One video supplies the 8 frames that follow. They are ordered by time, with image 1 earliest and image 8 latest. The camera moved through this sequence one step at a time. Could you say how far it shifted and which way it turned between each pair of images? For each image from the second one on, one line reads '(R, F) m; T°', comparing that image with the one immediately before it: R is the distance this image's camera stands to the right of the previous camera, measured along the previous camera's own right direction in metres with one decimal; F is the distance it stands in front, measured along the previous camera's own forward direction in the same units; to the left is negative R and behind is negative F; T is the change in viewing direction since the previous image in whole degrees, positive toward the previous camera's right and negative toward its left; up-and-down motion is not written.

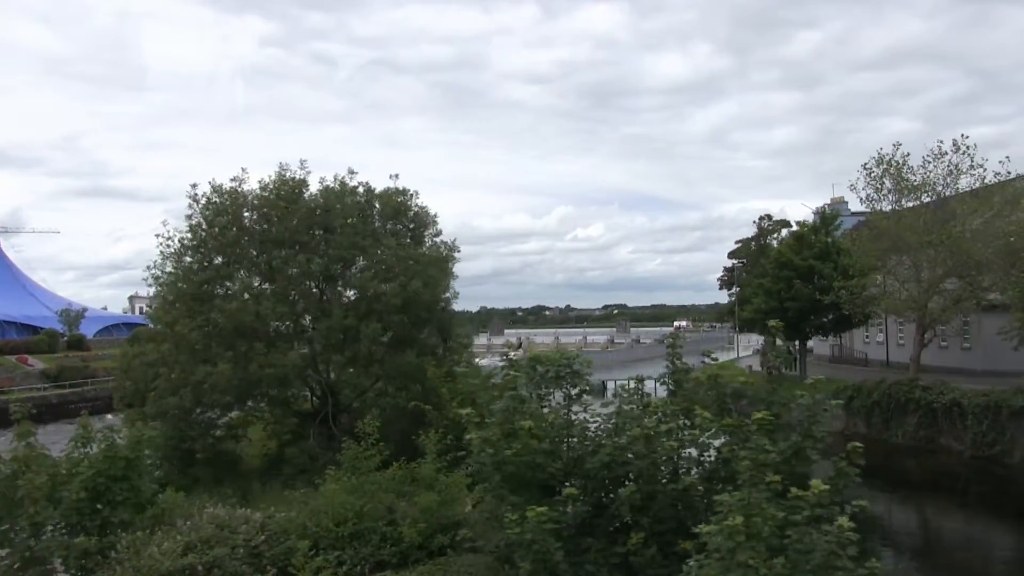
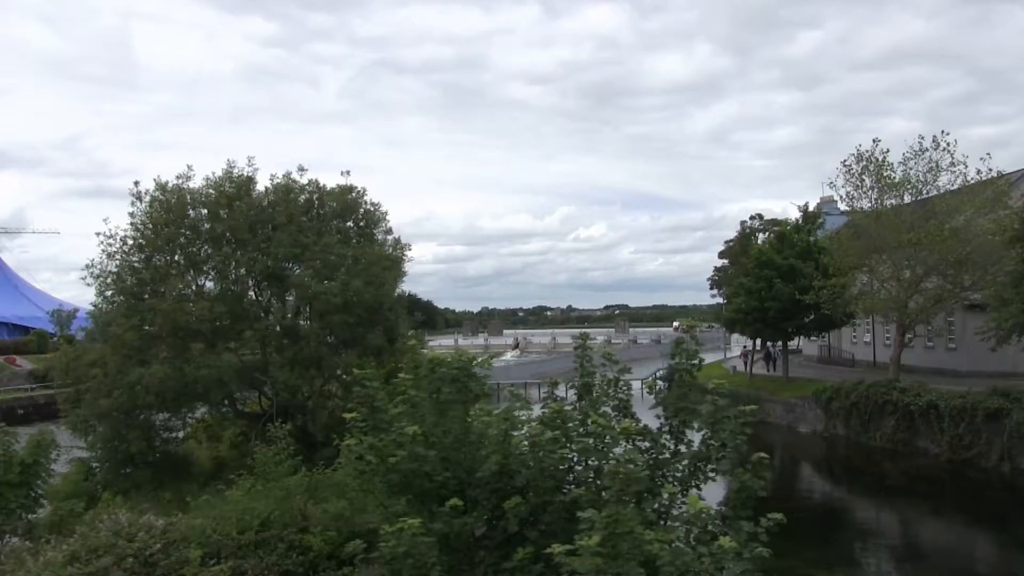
(+1.1, +0.5) m; 0°
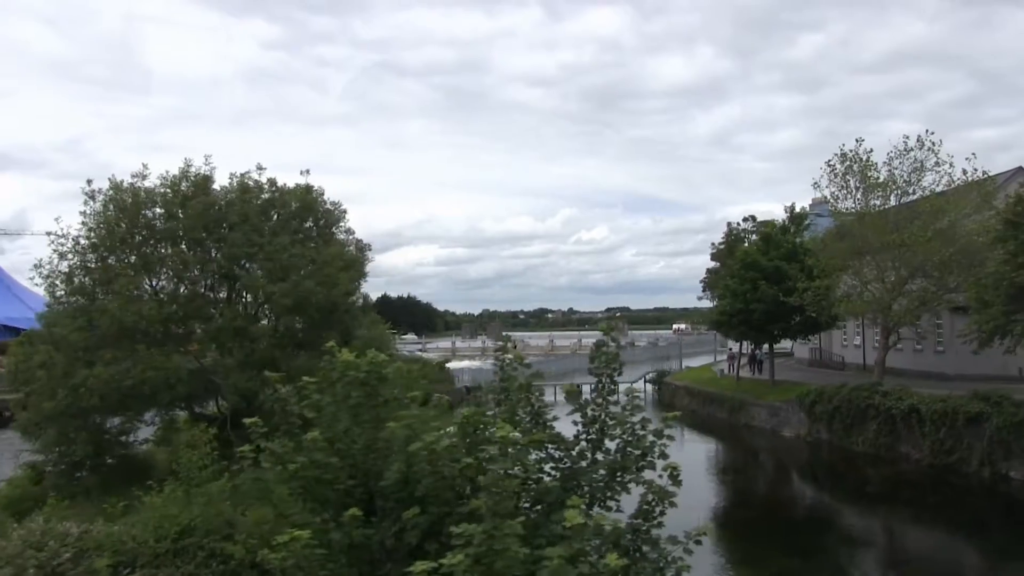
(+0.9, +0.4) m; 0°
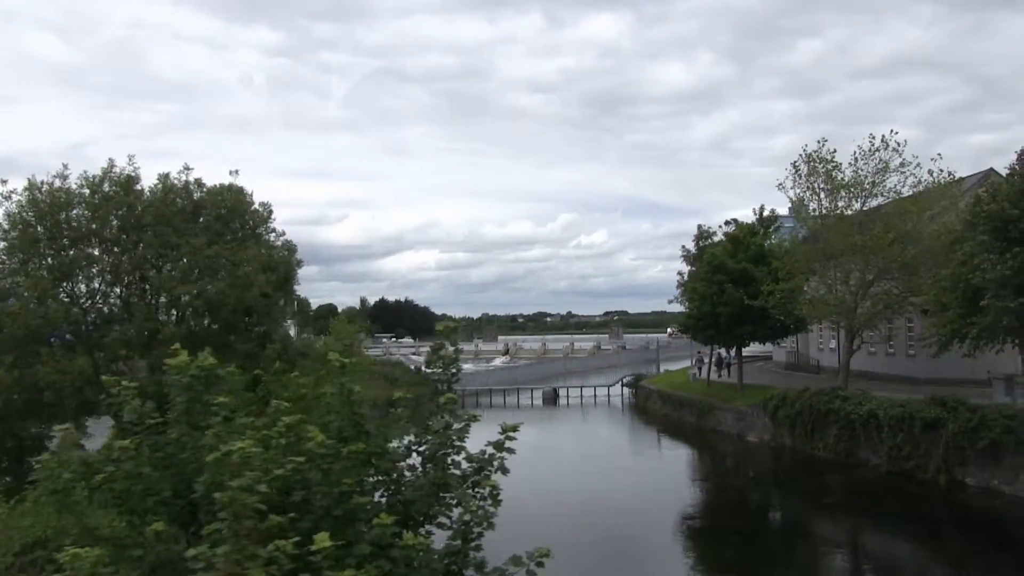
(+1.5, +0.5) m; 0°
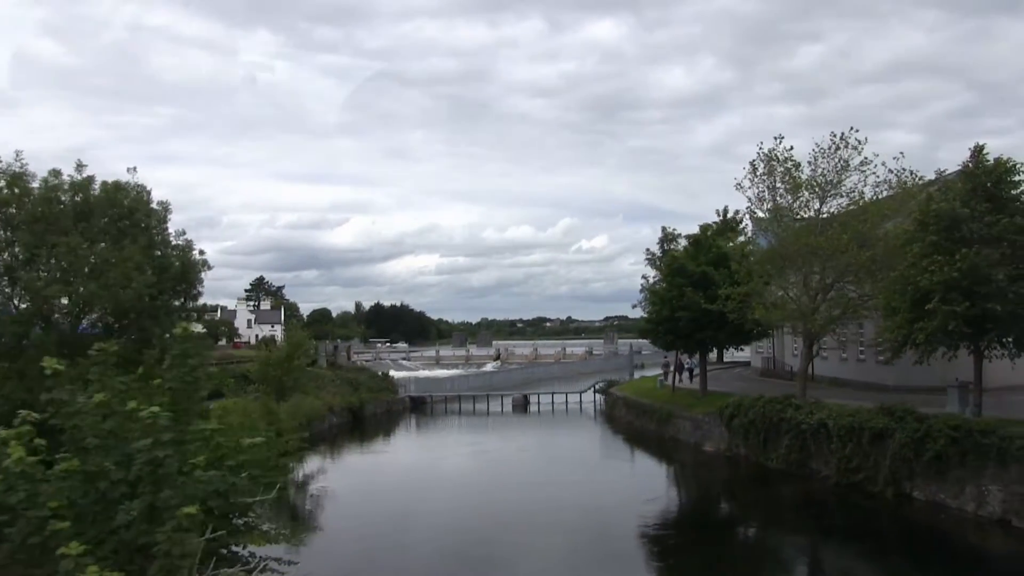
(+1.9, +1.1) m; 0°
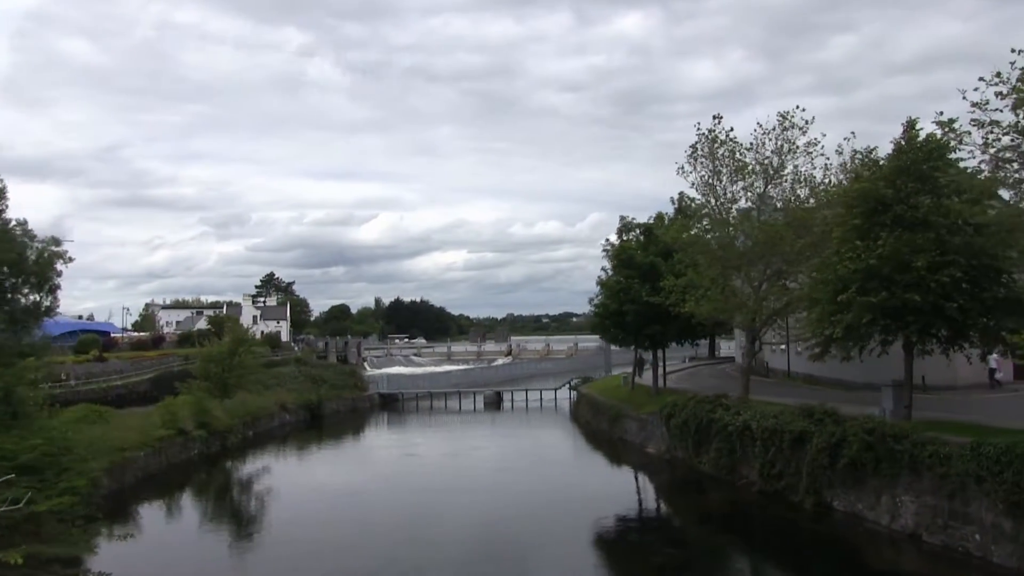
(+3.4, +1.7) m; -2°
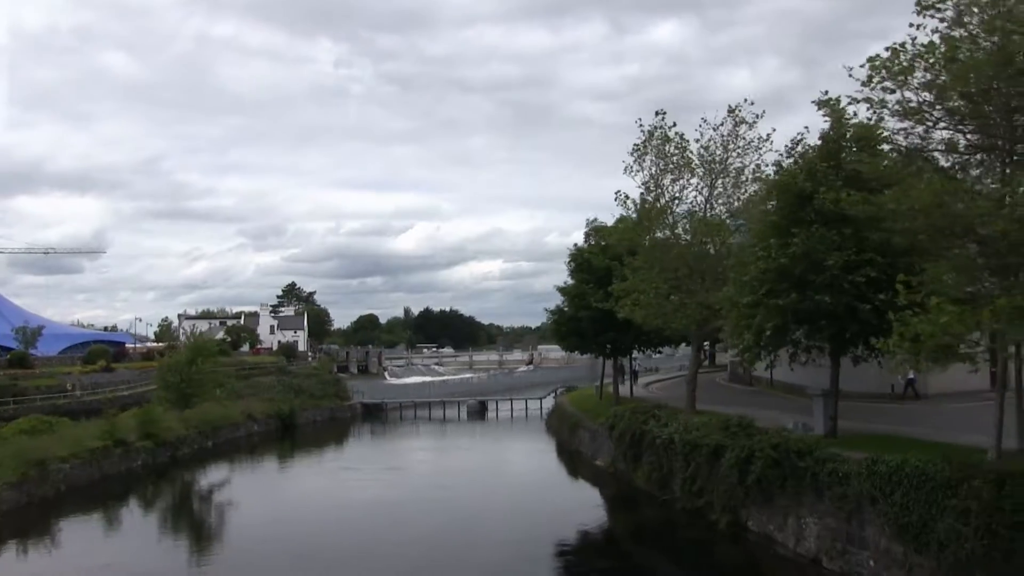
(+3.1, +1.2) m; -3°
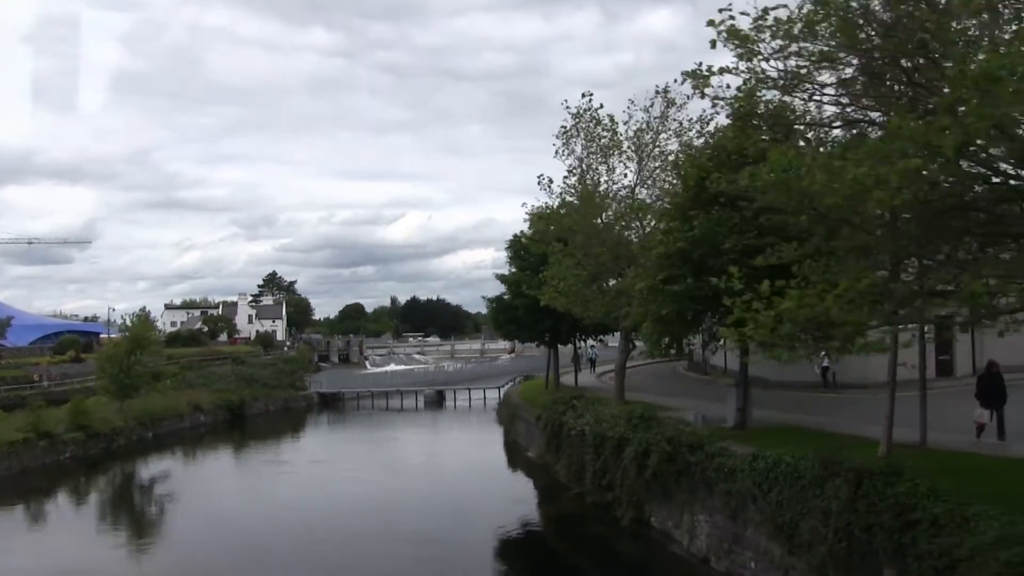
(+2.0, +0.8) m; 0°
